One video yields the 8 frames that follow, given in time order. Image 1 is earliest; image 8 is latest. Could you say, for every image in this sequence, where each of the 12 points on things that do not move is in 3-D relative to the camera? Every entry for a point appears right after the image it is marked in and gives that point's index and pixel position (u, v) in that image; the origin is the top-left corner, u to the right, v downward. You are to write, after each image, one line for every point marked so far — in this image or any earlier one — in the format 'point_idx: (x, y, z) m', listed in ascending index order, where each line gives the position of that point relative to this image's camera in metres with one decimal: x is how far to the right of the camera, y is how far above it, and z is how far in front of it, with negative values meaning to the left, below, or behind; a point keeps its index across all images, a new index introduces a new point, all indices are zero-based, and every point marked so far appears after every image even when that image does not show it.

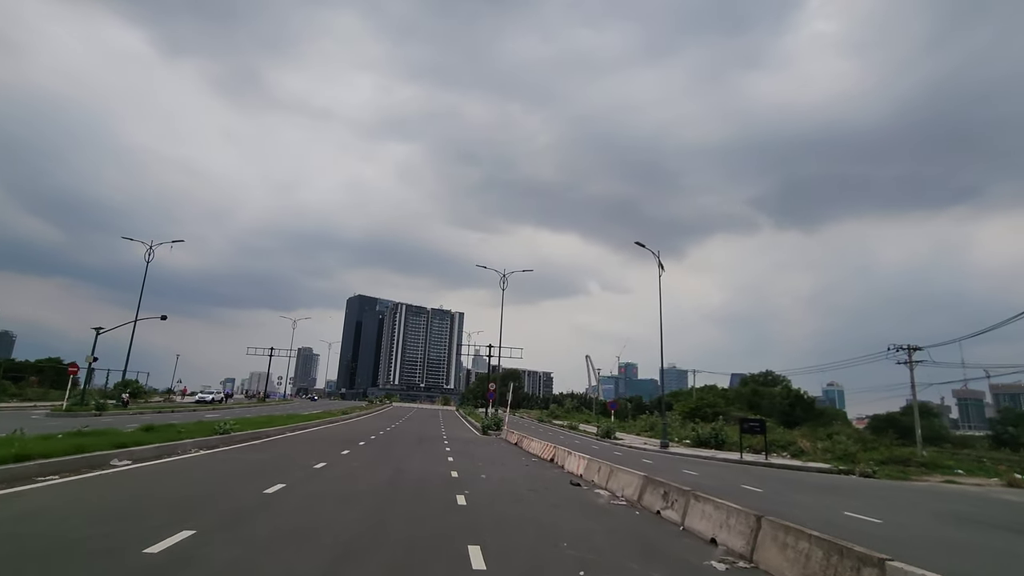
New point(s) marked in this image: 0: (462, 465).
0: (-1.9, -6.7, +19.7) m
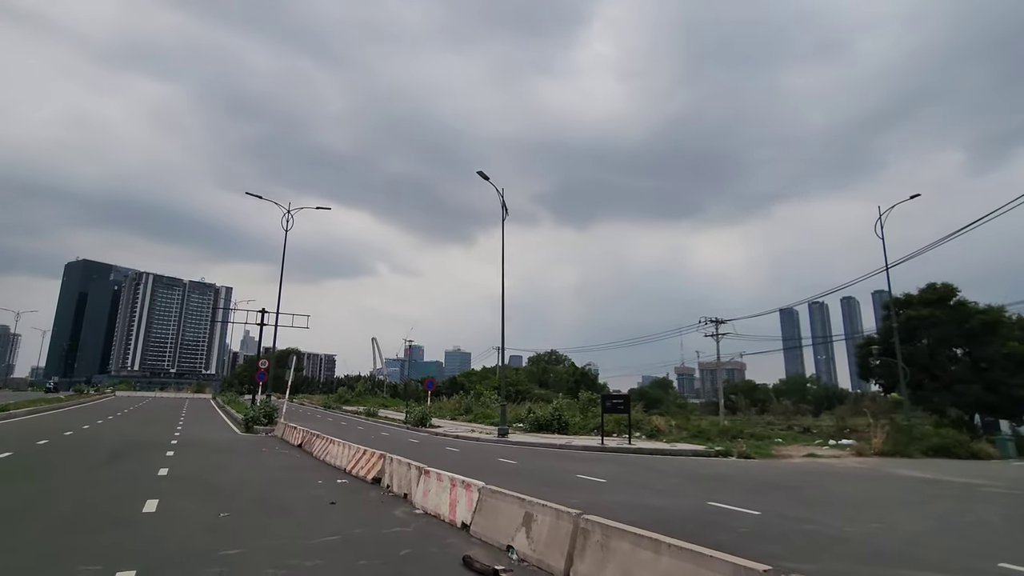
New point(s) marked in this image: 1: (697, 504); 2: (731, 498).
0: (-5.5, -3.9, +8.5) m
1: (+4.1, -4.6, +11.2) m
2: (+5.2, -4.9, +12.2) m
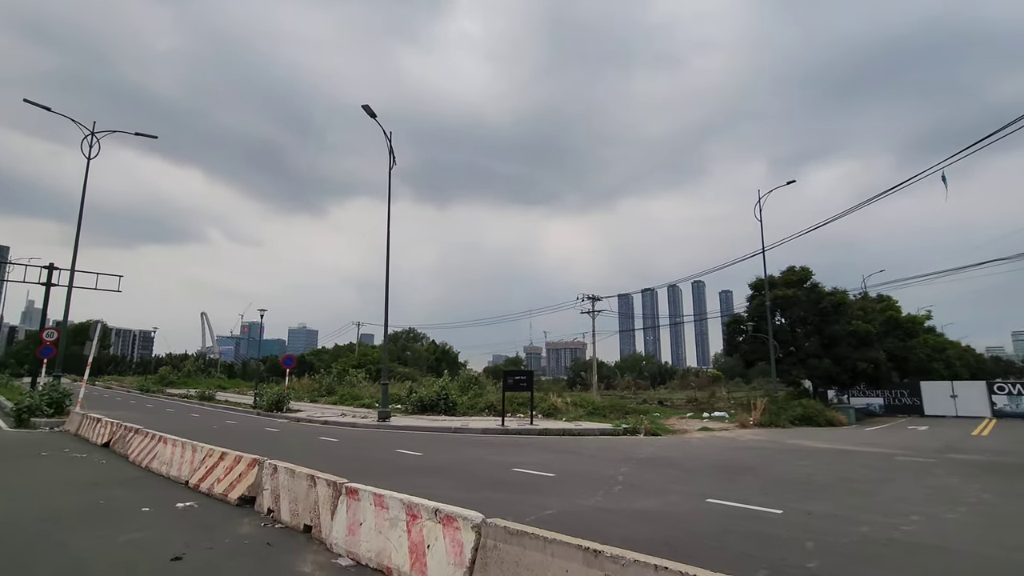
0: (-5.2, -2.7, +3.7) m
1: (+3.2, -3.7, +8.9) m
2: (+4.0, -3.9, +10.2) m
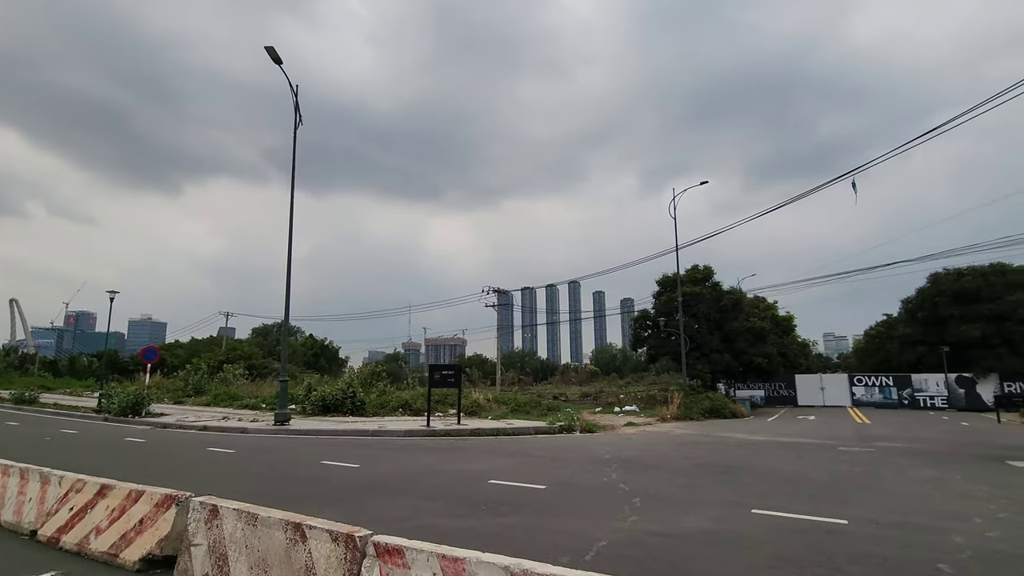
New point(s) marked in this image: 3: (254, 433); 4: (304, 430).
0: (-3.6, -2.1, +0.6) m
1: (+3.4, -3.3, +7.5) m
2: (+3.9, -3.6, +9.0) m
3: (-9.1, -5.2, +18.5) m
4: (-7.6, -5.3, +19.4) m
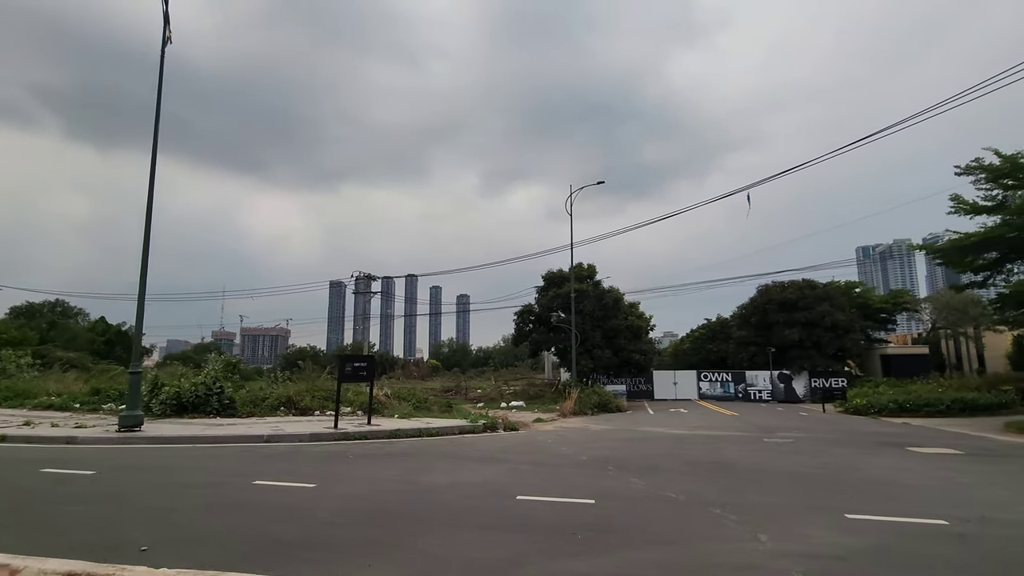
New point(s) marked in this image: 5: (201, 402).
0: (+0.1, -1.6, -1.8) m
1: (+4.5, -3.1, +7.0) m
2: (+4.5, -3.4, +8.5) m
3: (-10.8, -4.1, +13.5) m
4: (-9.7, -4.2, +14.8) m
5: (-11.3, -4.1, +19.0) m
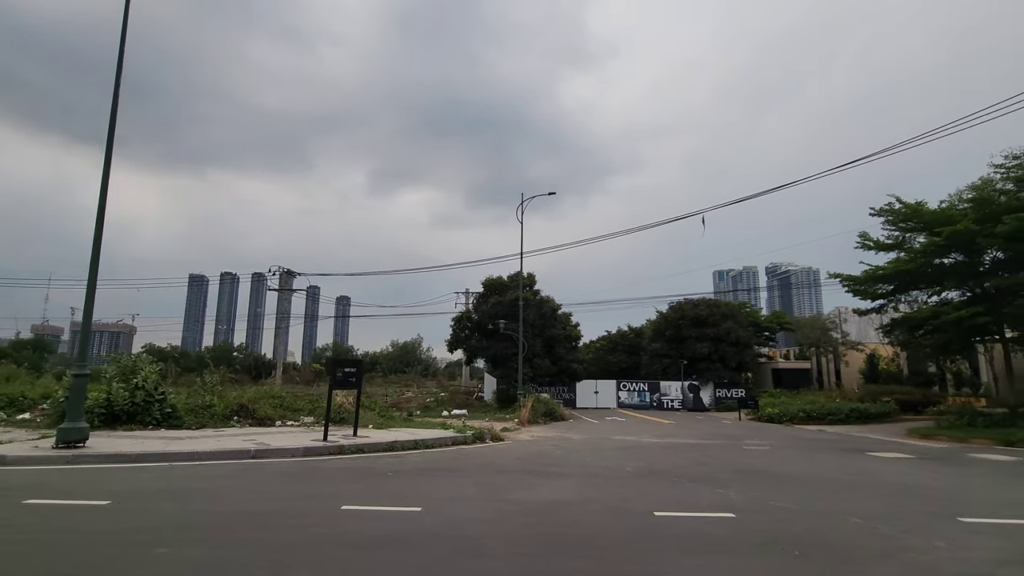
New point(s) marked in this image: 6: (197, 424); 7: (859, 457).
0: (+4.4, -1.7, -1.8) m
1: (+6.8, -3.5, +7.7) m
2: (+6.4, -3.8, +9.2) m
3: (-9.7, -3.7, +10.7) m
4: (-8.9, -3.9, +12.2) m
5: (-11.4, -3.7, +15.9) m
6: (-10.0, -4.3, +16.7) m
7: (+11.1, -5.4, +16.7) m
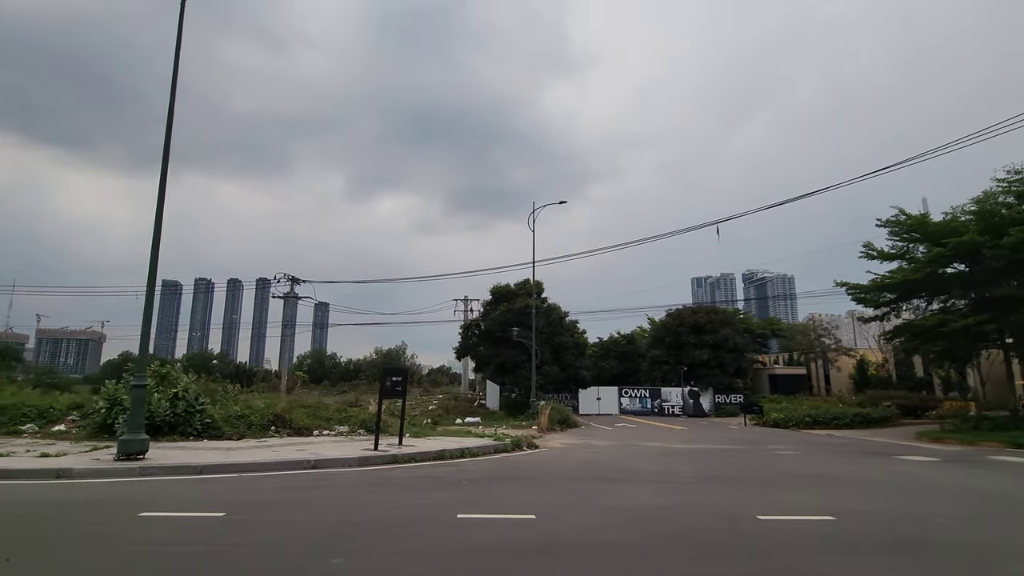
0: (+6.5, -1.8, -1.4) m
1: (+8.5, -3.7, +8.2) m
2: (+8.1, -4.0, +9.7) m
3: (-8.0, -3.9, +10.5) m
4: (-7.3, -4.1, +12.1) m
5: (-10.0, -4.0, +15.7) m
6: (-8.7, -4.6, +16.5) m
7: (+12.4, -5.7, +17.3) m
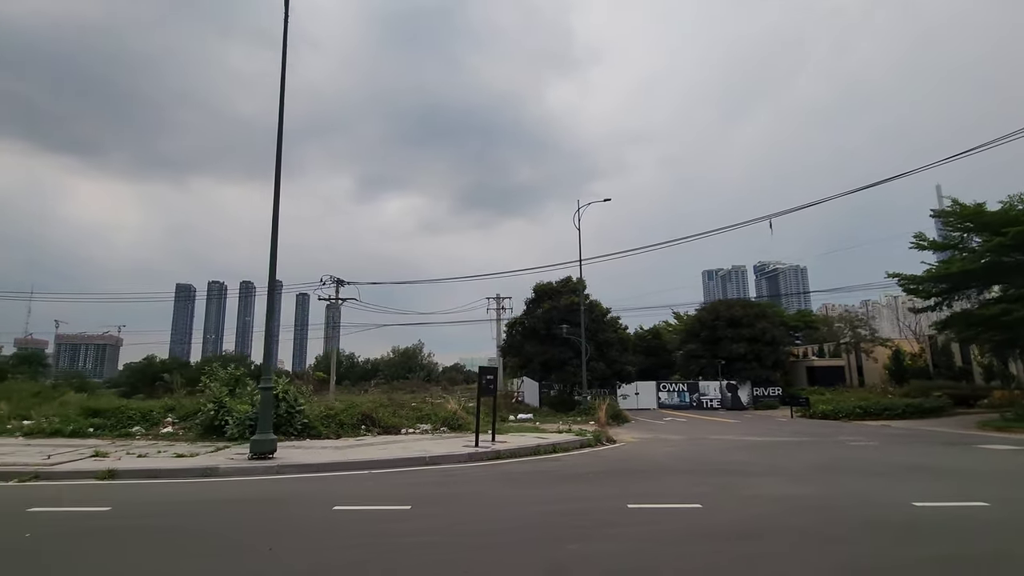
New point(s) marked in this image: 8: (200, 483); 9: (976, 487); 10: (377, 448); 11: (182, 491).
0: (+9.0, -1.7, -1.1) m
1: (+11.2, -3.5, +8.4) m
2: (+10.8, -3.8, +9.9) m
3: (-5.3, -4.0, +11.1) m
4: (-4.5, -4.2, +12.6) m
5: (-7.2, -4.1, +16.3) m
6: (-5.8, -4.8, +17.1) m
7: (+15.3, -5.4, +17.5) m
8: (-6.3, -3.8, +10.2) m
9: (+8.7, -3.8, +10.0) m
10: (-3.9, -4.4, +14.6) m
11: (-6.1, -3.6, +9.3) m
